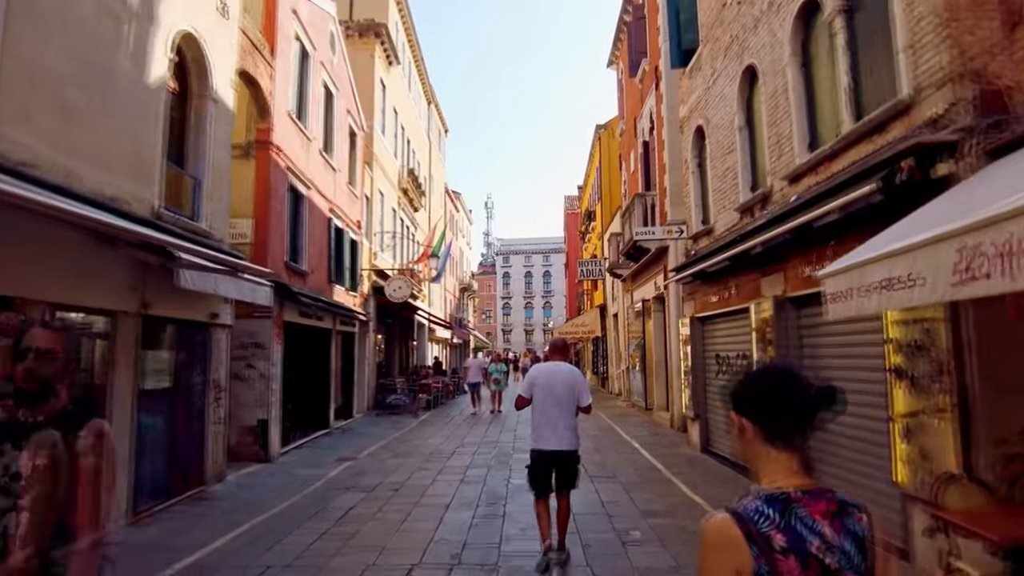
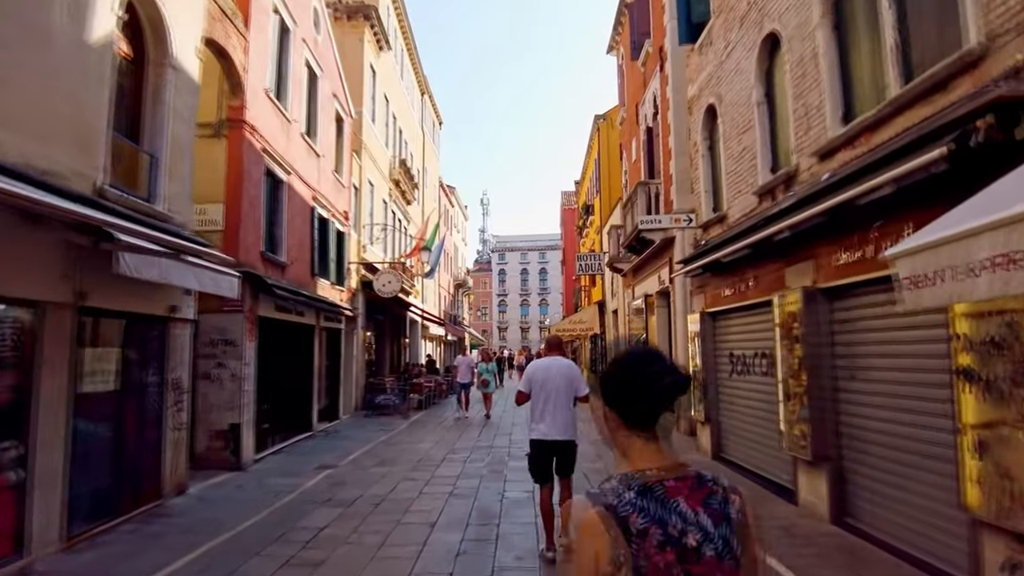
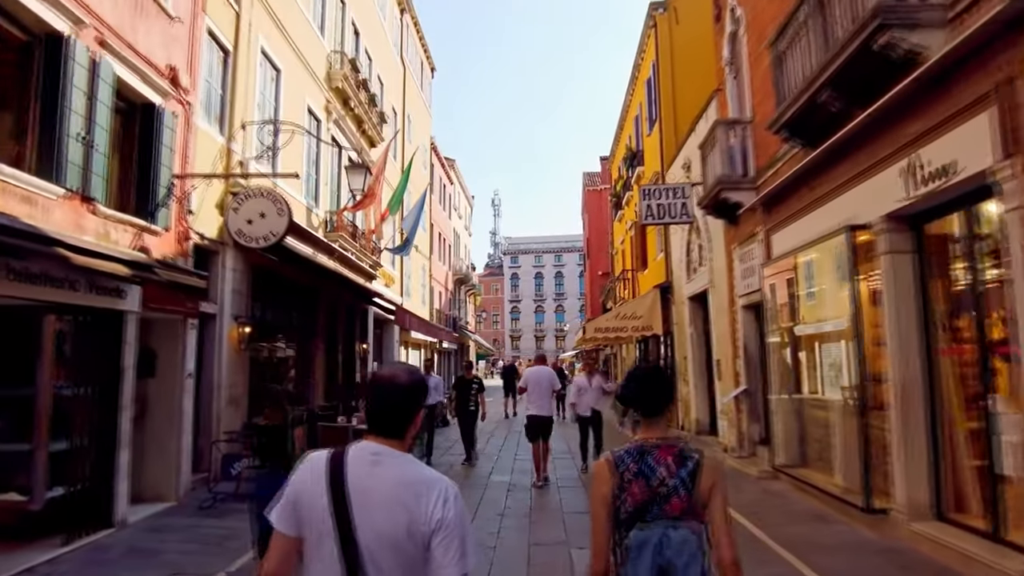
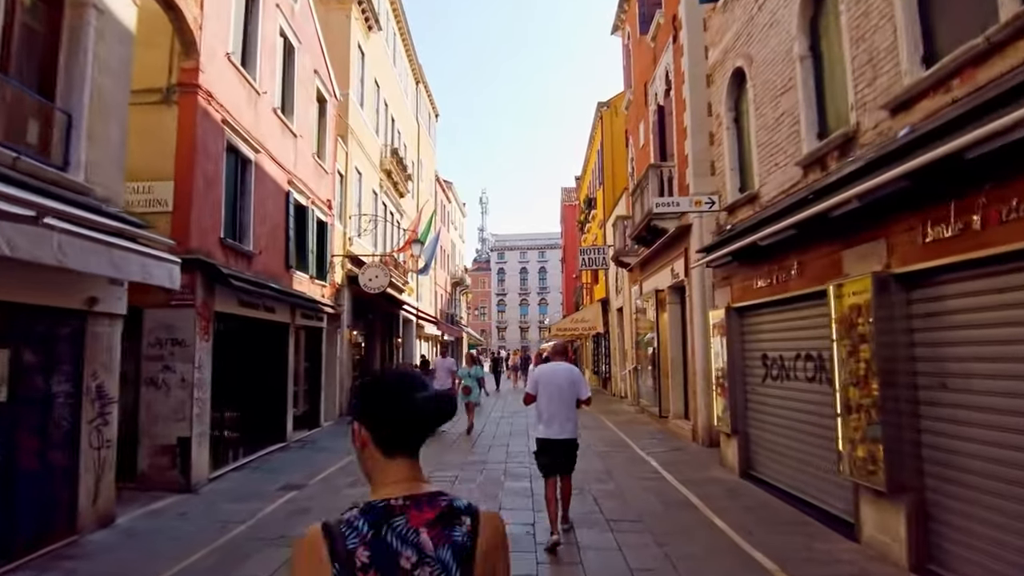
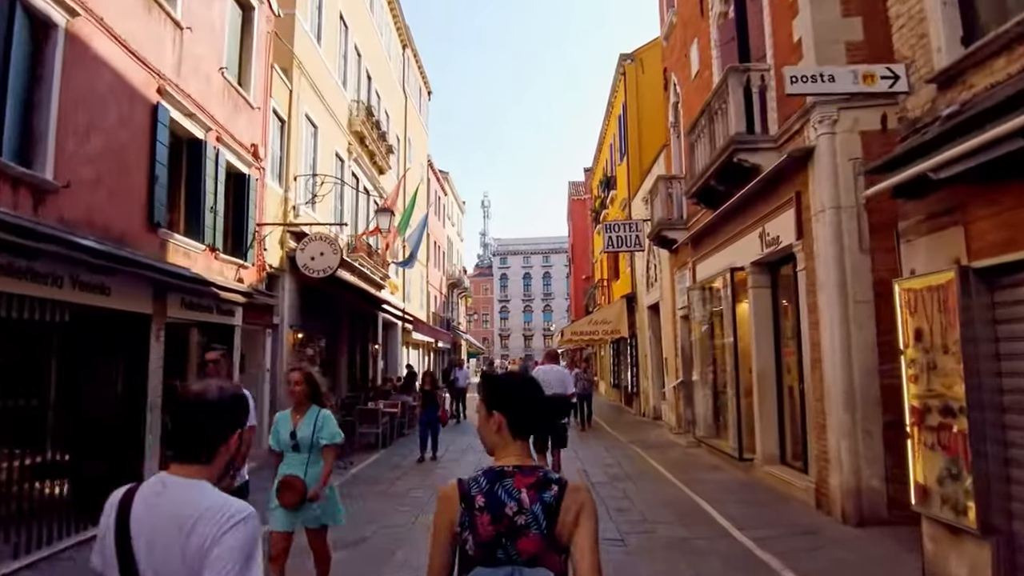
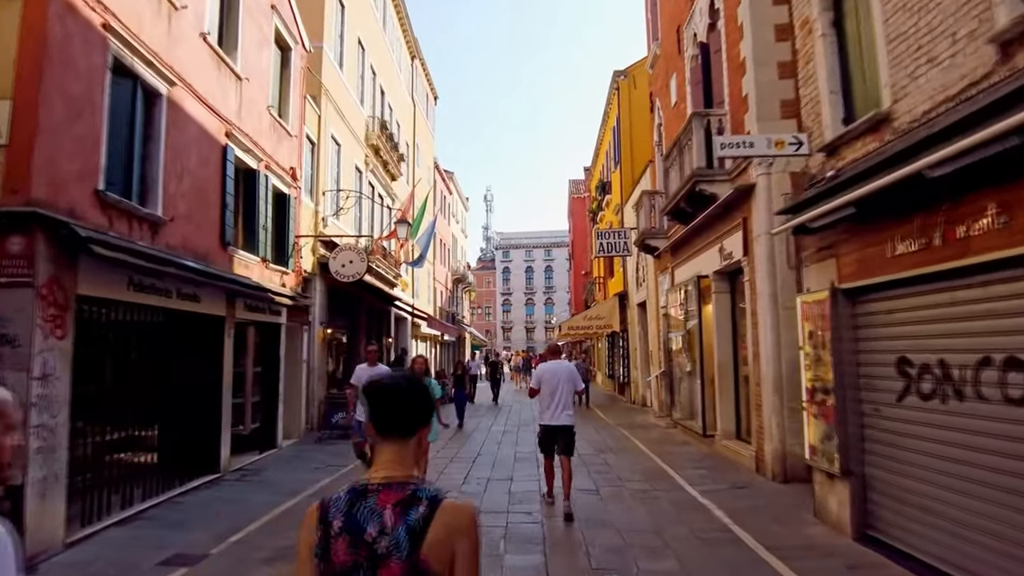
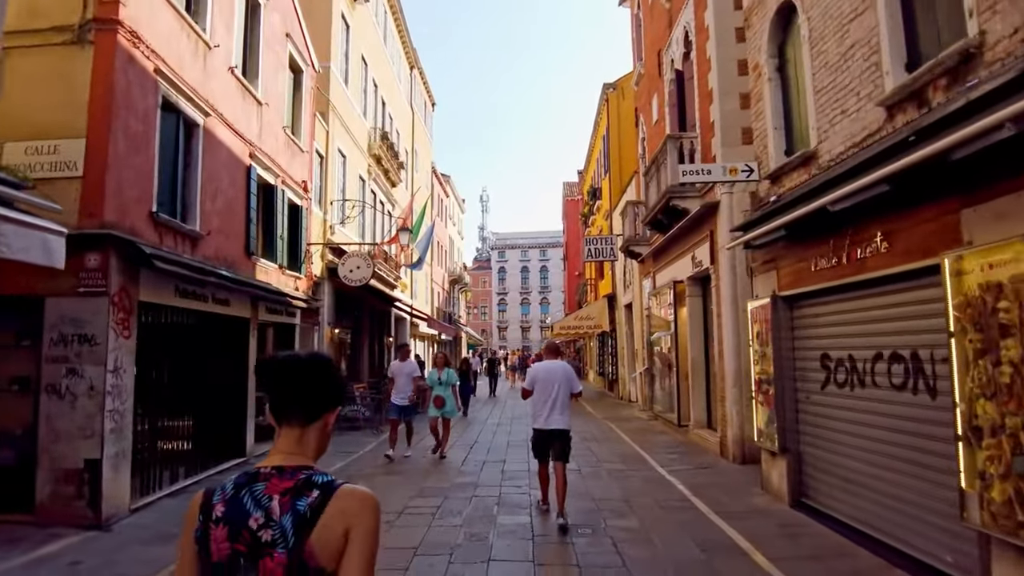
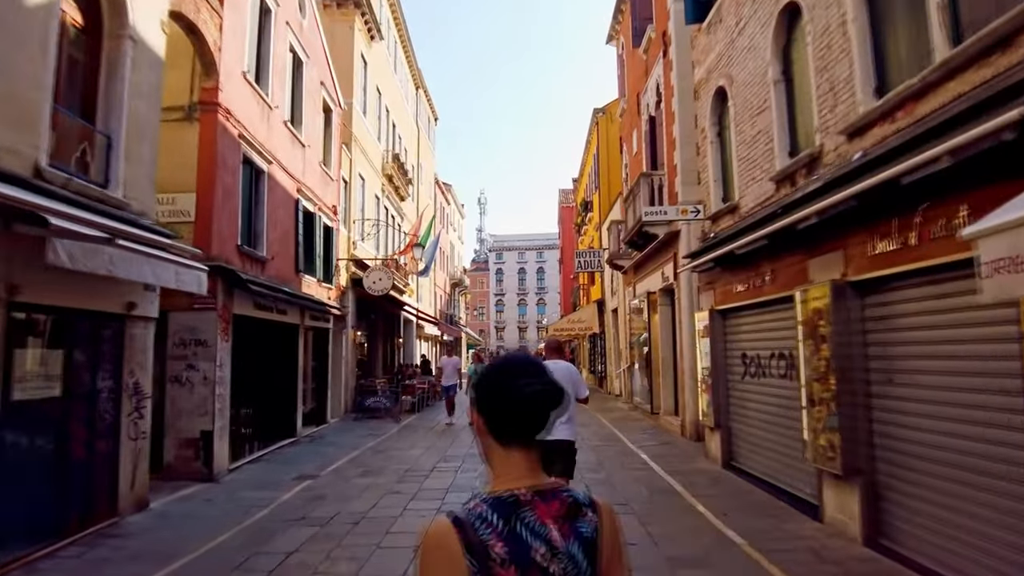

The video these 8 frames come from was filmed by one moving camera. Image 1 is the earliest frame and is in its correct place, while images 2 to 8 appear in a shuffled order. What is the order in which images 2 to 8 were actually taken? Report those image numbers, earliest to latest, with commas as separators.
2, 8, 4, 7, 6, 5, 3
